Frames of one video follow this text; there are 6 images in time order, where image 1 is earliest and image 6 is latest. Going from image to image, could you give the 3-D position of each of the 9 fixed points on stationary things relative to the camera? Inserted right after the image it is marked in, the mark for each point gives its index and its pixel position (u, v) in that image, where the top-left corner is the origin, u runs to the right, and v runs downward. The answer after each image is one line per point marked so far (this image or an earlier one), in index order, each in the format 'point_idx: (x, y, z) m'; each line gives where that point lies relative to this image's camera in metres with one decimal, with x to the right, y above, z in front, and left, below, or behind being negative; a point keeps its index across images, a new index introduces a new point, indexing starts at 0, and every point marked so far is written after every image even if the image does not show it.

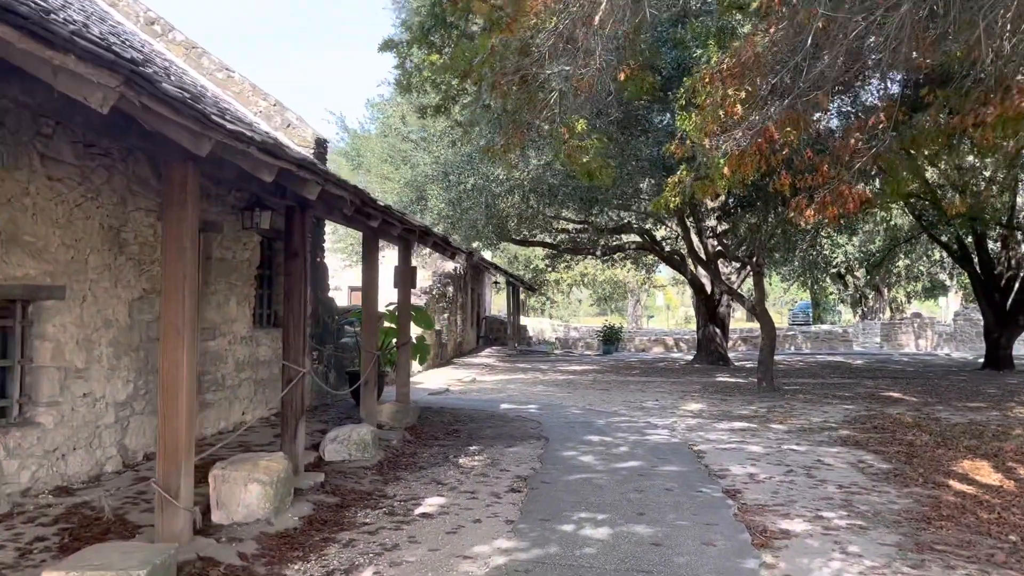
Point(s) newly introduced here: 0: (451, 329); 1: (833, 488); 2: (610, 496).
0: (-1.5, -1.0, +19.9) m
1: (+2.3, -1.5, +6.1) m
2: (+0.6, -1.4, +5.5) m
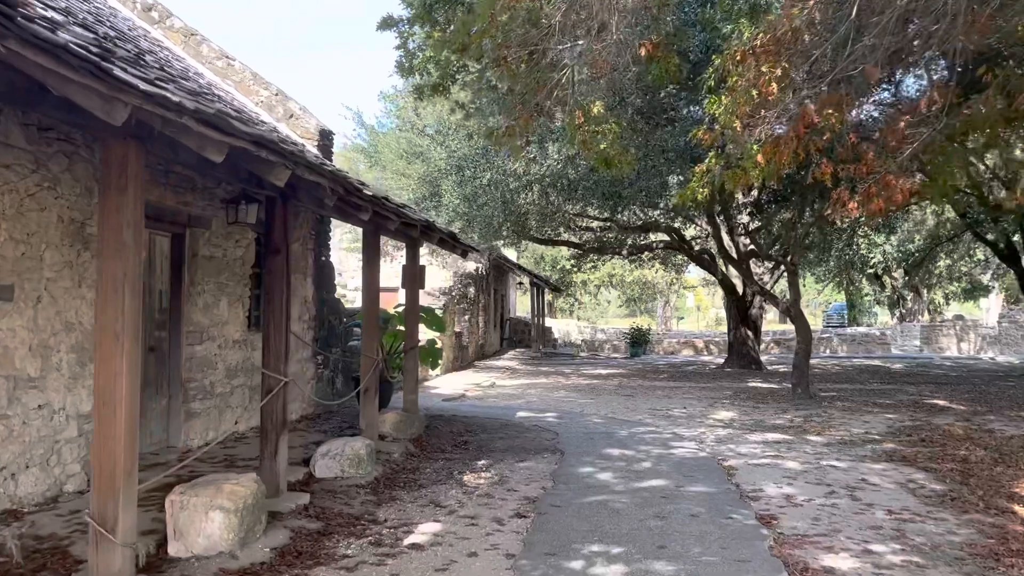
0: (-0.9, -1.0, +19.4) m
1: (+2.4, -1.5, +5.4) m
2: (+0.7, -1.4, +4.8) m
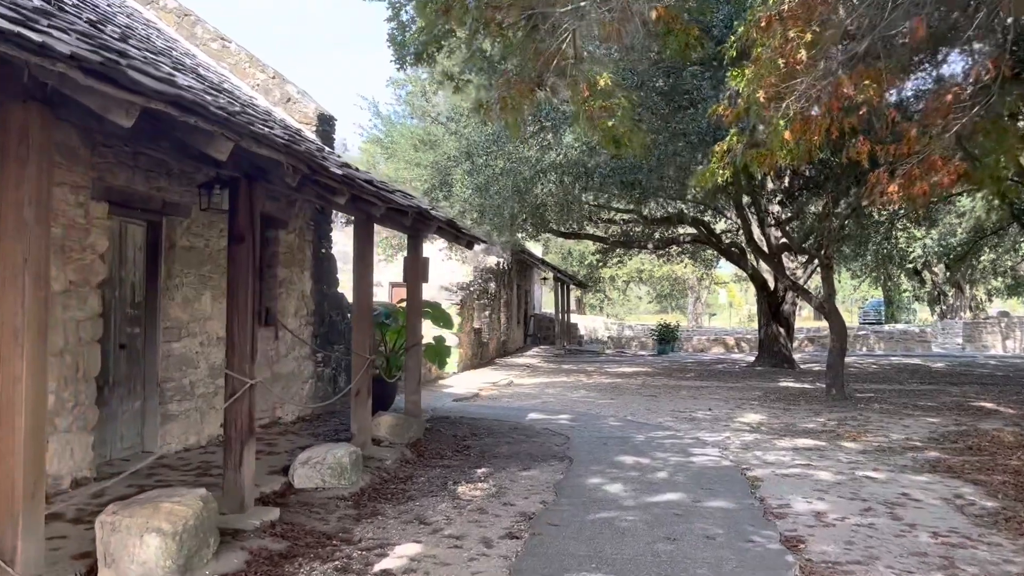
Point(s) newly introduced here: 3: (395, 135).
0: (-0.4, -0.9, +18.8) m
1: (+2.4, -1.4, +4.8) m
2: (+0.6, -1.3, +4.3) m
3: (-2.1, +2.7, +14.9) m
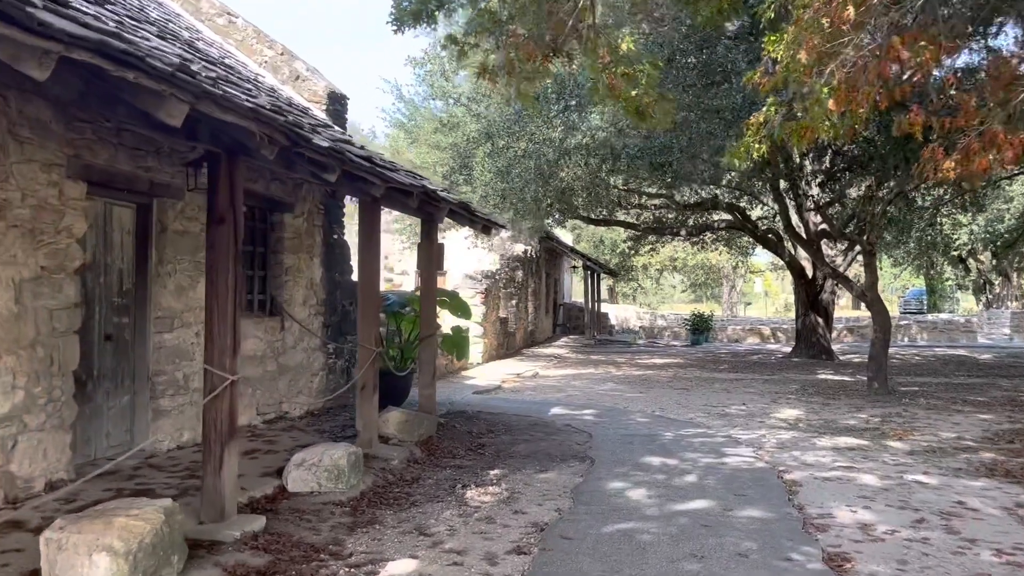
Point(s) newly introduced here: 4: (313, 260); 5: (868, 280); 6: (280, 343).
0: (+0.2, -0.6, +18.4) m
1: (+2.4, -1.3, +4.2) m
2: (+0.6, -1.3, +3.8) m
3: (-1.6, +2.9, +14.5) m
4: (-1.8, +0.3, +7.7) m
5: (+4.6, +0.1, +10.9) m
6: (-2.0, -0.5, +7.2) m
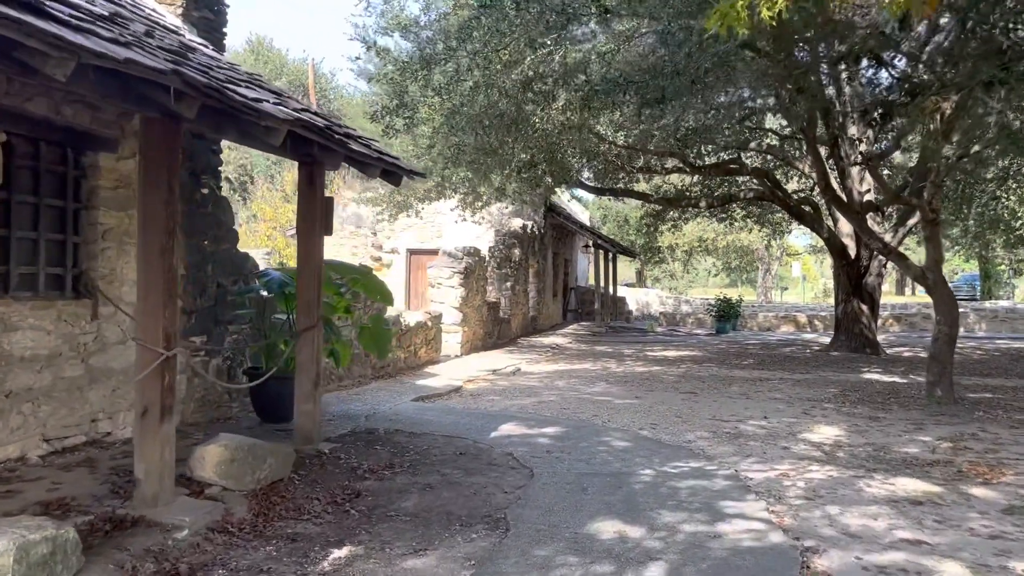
0: (+0.1, -0.3, +16.2) m
1: (+1.7, -1.3, +1.9) m
2: (-0.1, -1.2, +1.6) m
3: (-1.9, +3.3, +12.3) m
4: (-2.4, +0.4, +5.6) m
5: (+4.3, +0.3, +8.5) m
6: (-2.5, -0.3, +5.0) m
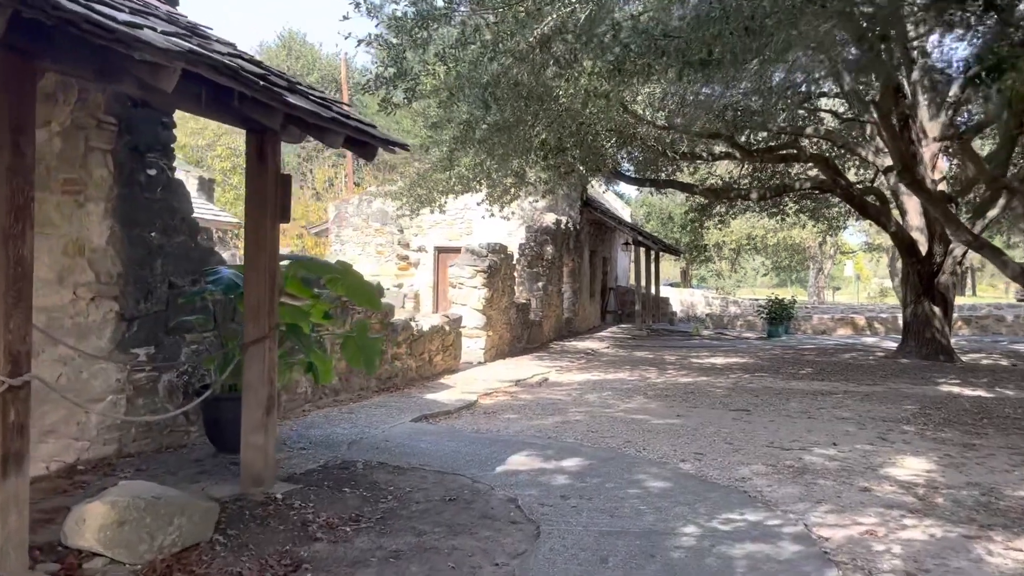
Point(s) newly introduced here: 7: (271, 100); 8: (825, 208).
0: (+0.7, -0.3, +15.0) m
1: (+1.6, -1.3, +0.7) m
2: (-0.2, -1.2, +0.4) m
3: (-1.5, +3.3, +11.2) m
4: (-2.3, +0.4, +4.5) m
5: (+4.4, +0.3, +7.1) m
6: (-2.5, -0.3, +4.0) m
7: (-1.0, +0.7, +3.3) m
8: (+6.4, +1.7, +17.0) m
